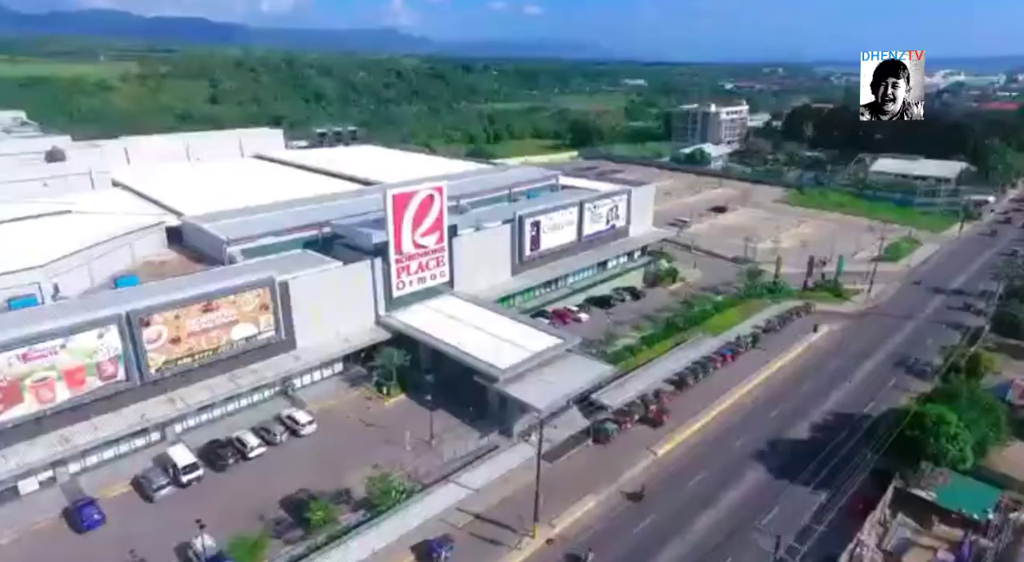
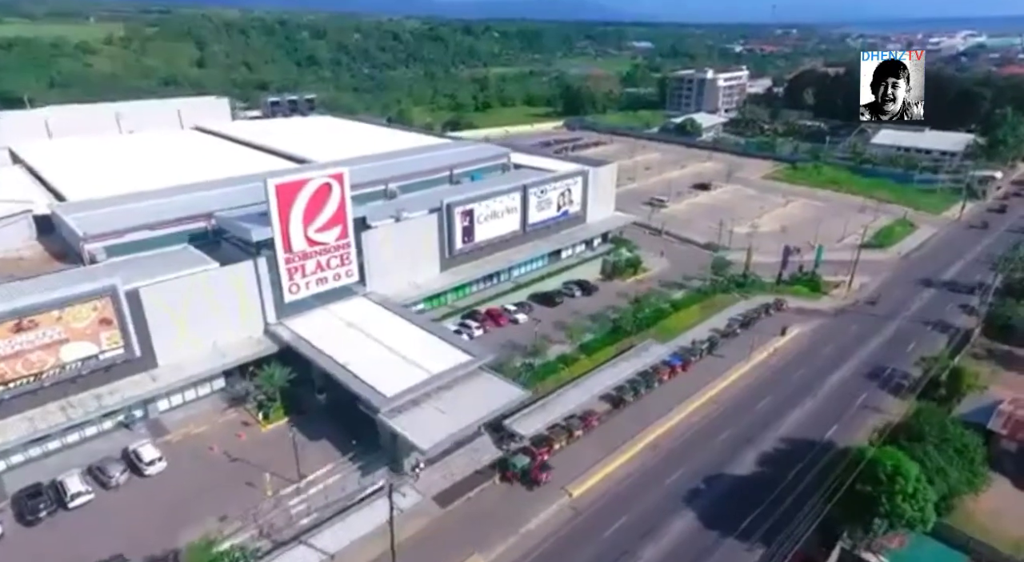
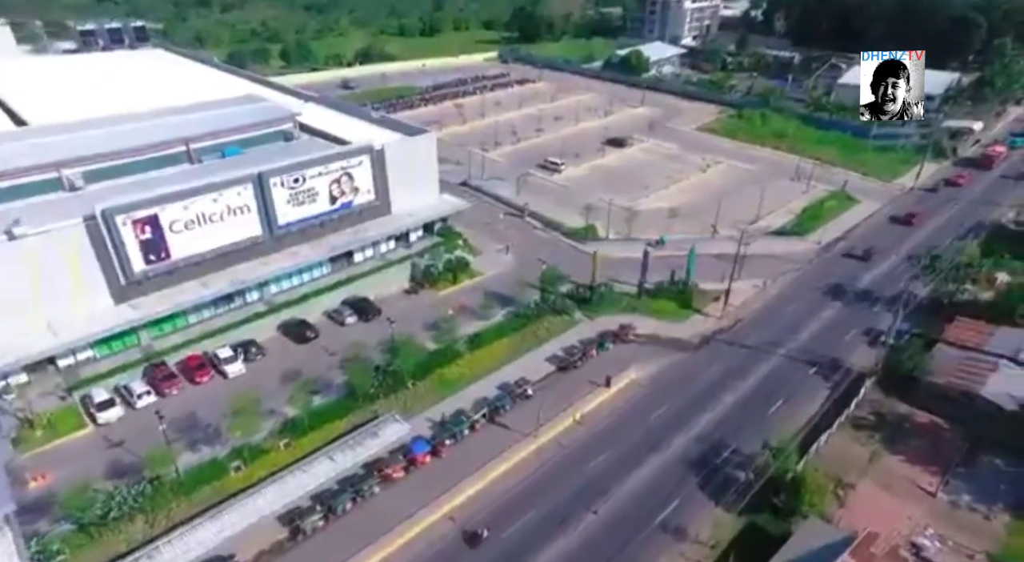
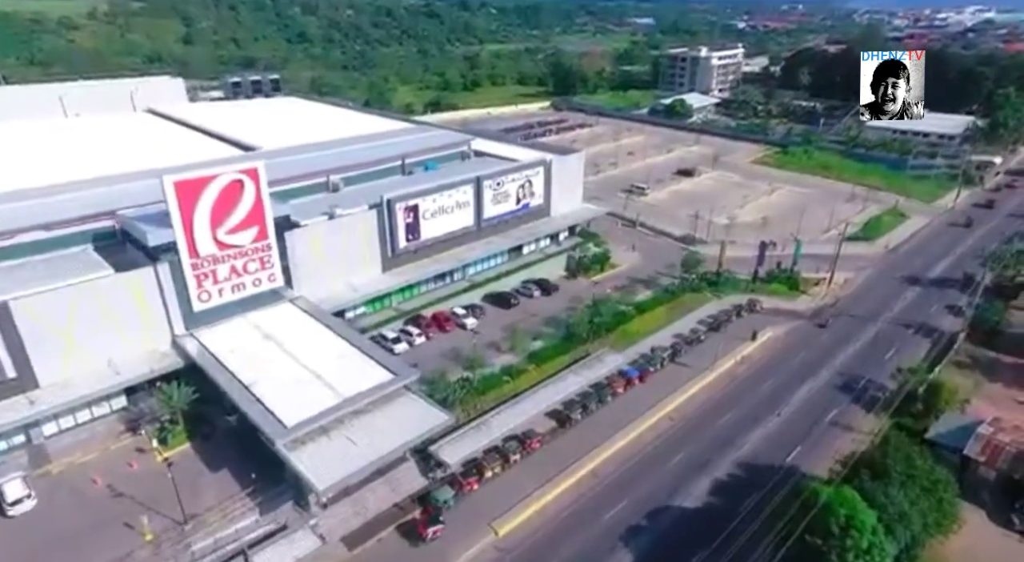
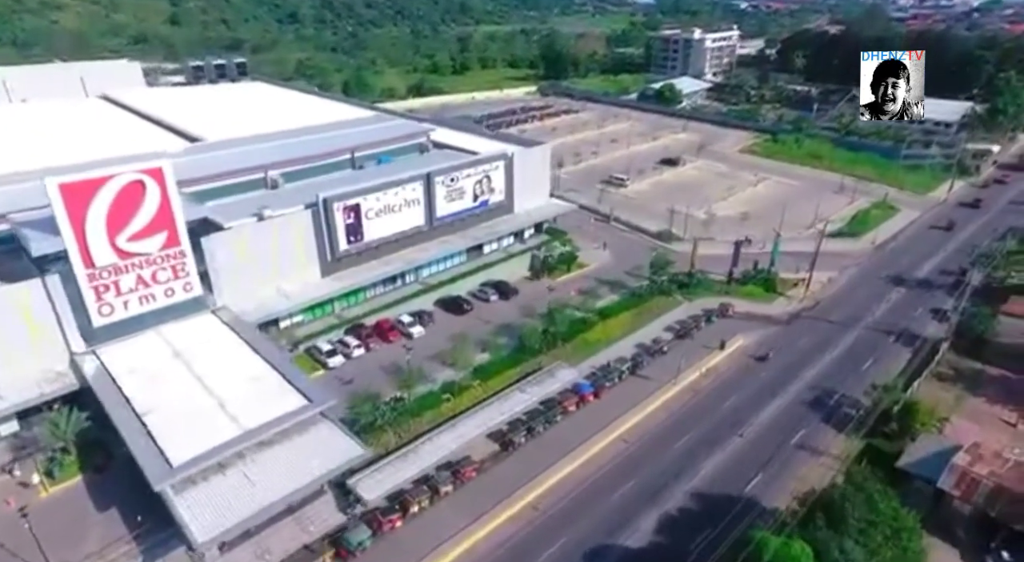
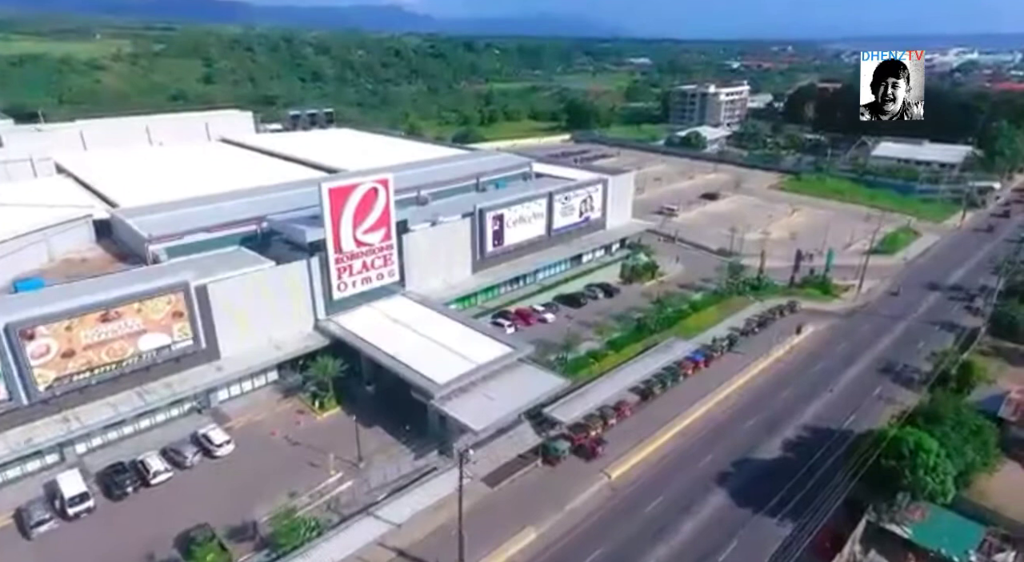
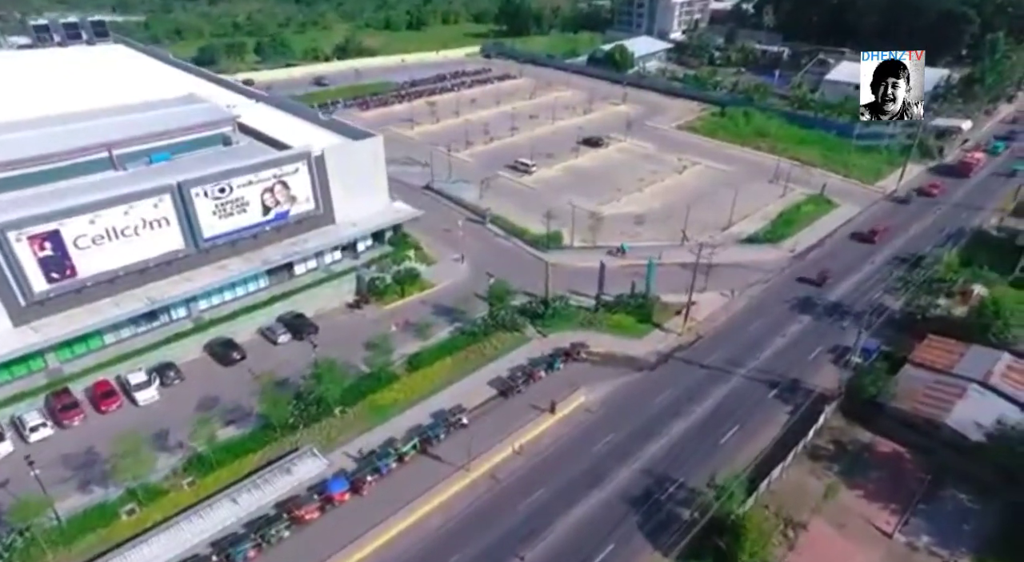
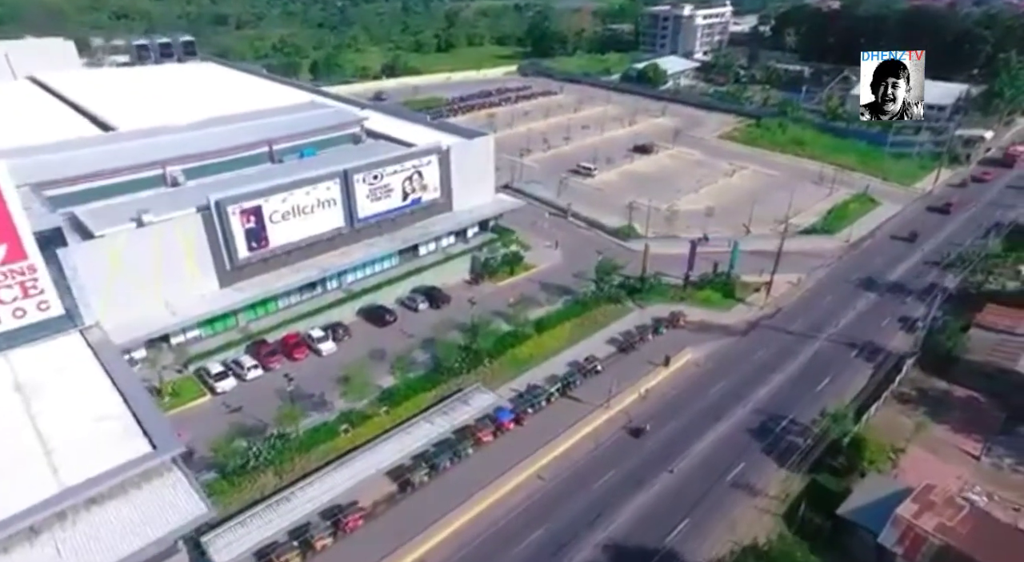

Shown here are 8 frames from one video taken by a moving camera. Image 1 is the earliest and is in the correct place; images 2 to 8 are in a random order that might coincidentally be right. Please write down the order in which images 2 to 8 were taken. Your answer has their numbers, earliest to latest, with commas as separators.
6, 2, 4, 5, 8, 3, 7
